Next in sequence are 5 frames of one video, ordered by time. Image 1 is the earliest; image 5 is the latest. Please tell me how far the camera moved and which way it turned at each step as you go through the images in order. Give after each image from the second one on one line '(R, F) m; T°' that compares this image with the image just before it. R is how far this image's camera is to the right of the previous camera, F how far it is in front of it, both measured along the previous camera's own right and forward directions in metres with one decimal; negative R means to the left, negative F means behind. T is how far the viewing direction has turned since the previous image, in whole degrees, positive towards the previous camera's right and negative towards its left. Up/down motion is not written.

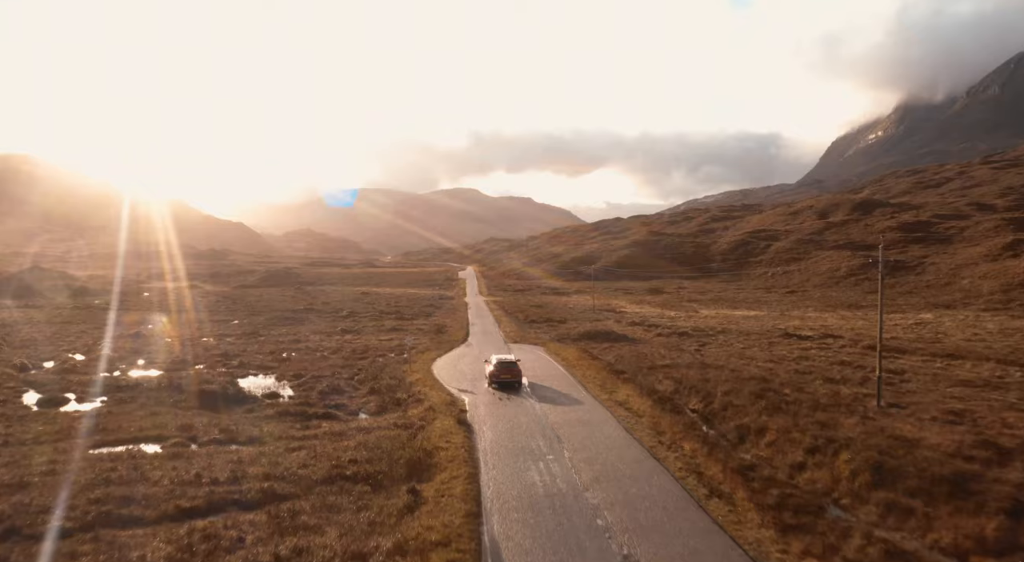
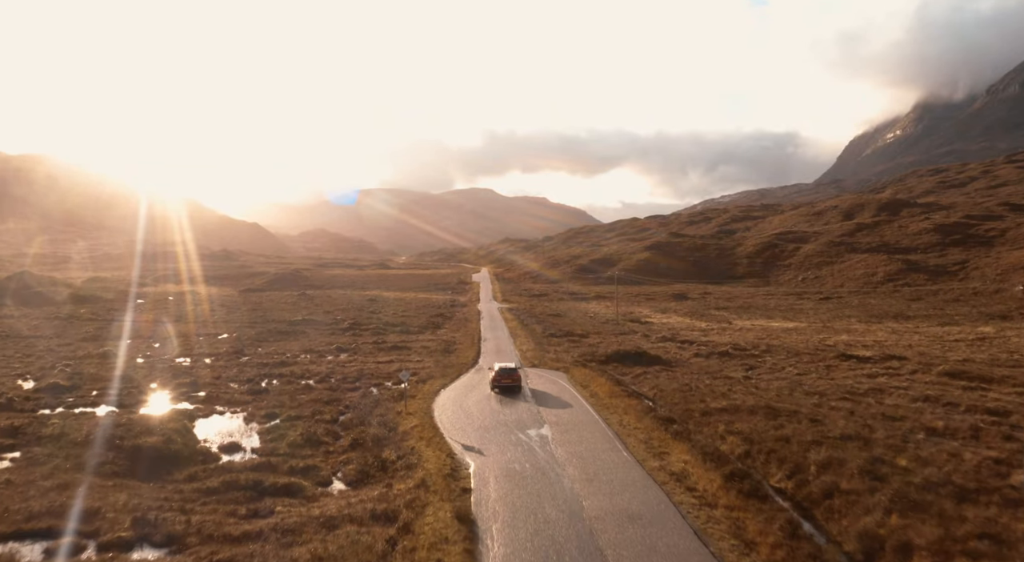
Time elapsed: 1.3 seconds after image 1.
(-0.2, +6.3) m; -1°
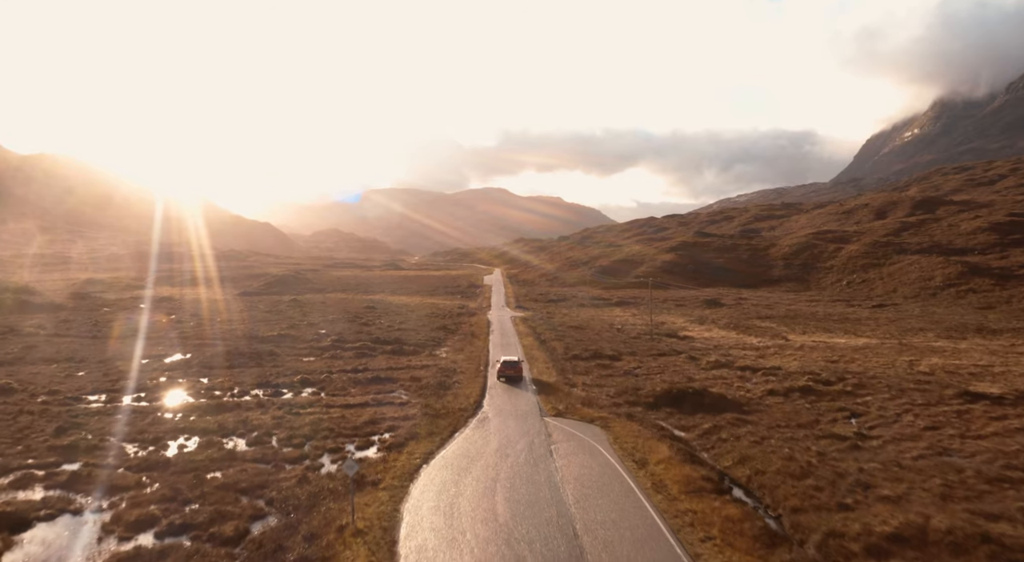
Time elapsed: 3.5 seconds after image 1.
(-0.2, +11.1) m; -1°
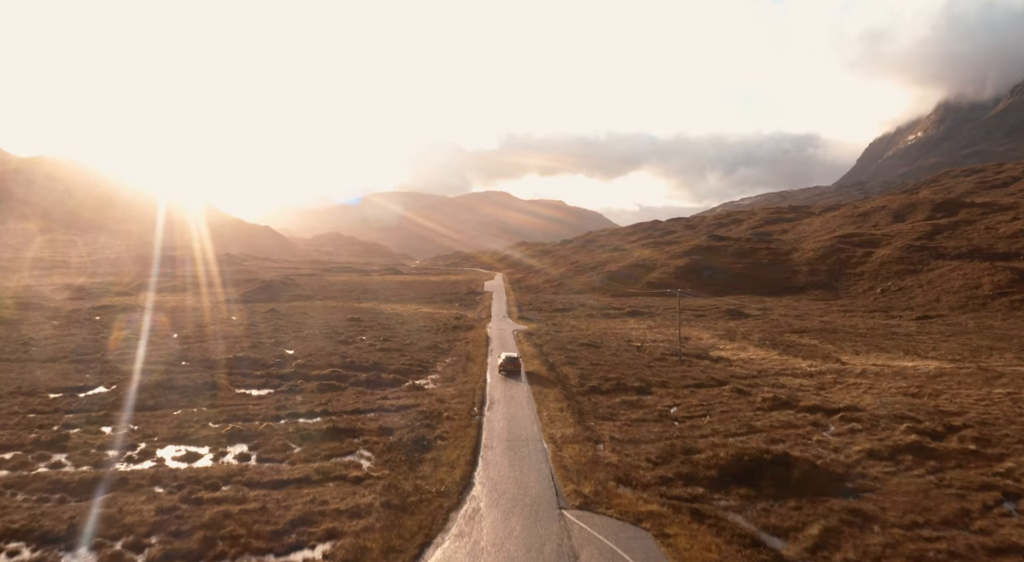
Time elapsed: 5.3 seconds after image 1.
(0.0, +9.7) m; 0°
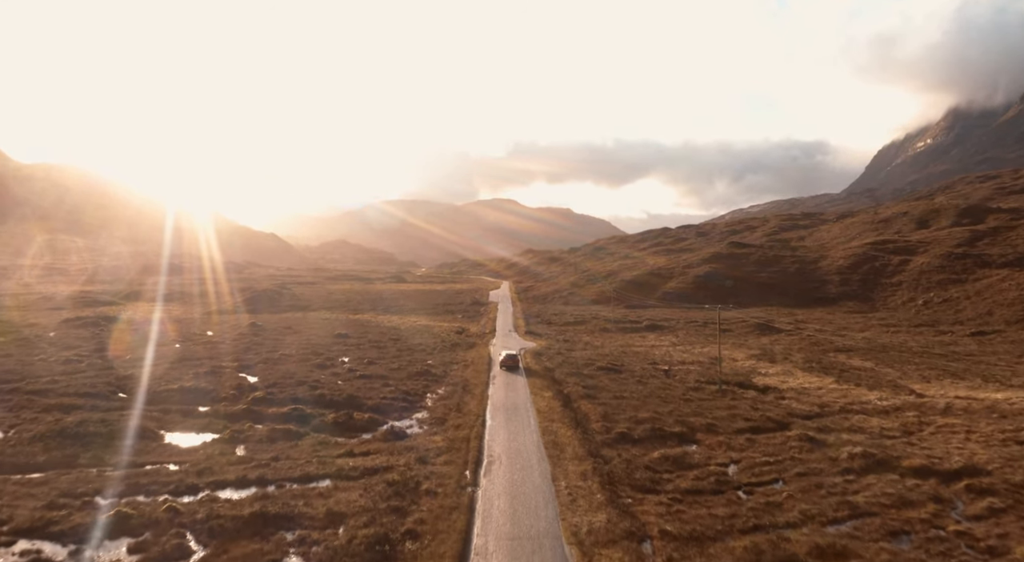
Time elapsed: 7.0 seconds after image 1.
(+0.1, +8.6) m; -1°
